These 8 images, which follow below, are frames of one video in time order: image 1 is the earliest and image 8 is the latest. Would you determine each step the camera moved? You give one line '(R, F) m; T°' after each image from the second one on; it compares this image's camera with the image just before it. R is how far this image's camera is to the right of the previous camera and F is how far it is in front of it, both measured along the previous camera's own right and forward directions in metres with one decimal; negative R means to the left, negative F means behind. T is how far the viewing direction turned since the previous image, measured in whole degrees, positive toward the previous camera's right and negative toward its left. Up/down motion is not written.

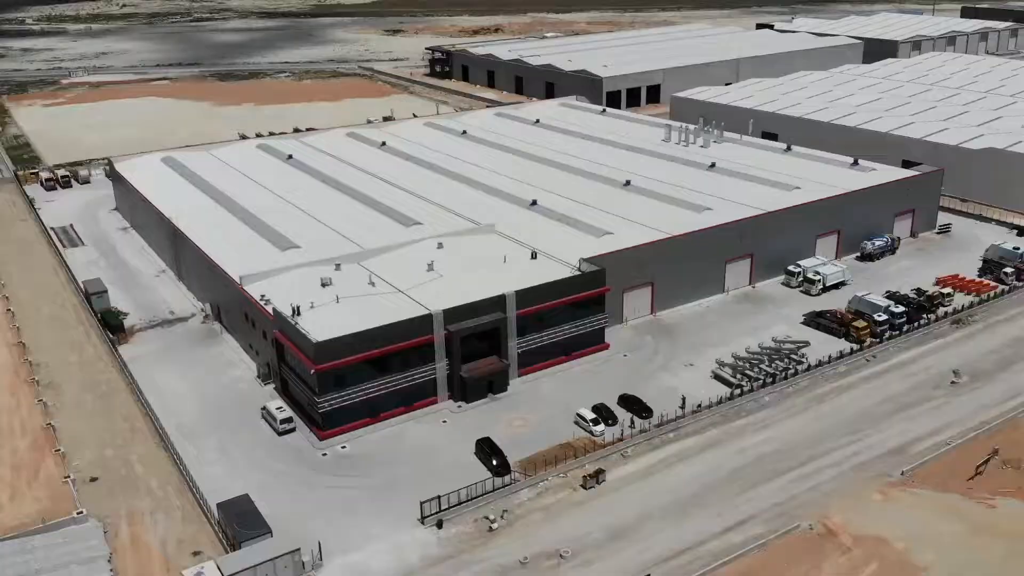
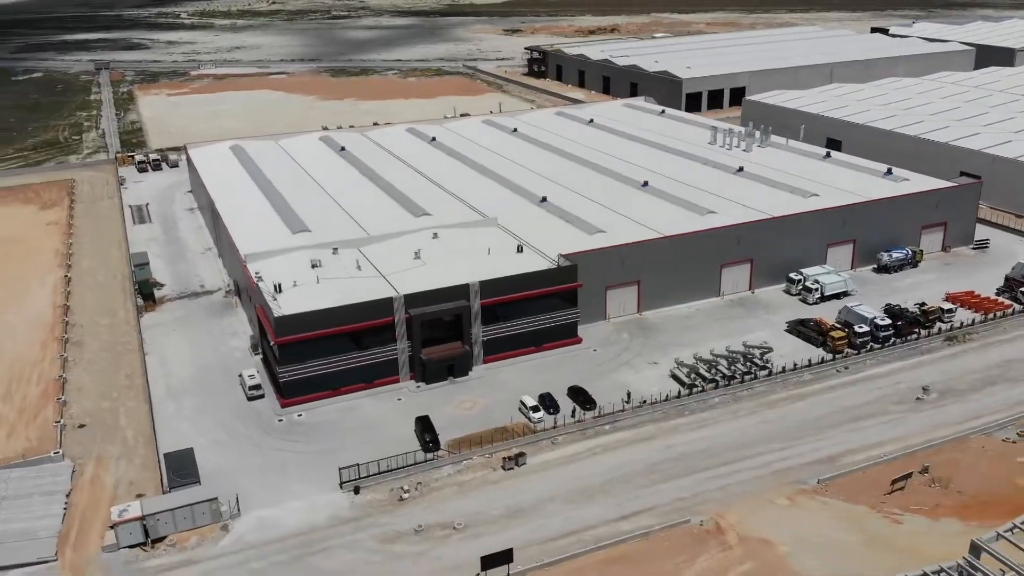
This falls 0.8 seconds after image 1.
(+6.6, -1.0) m; -9°
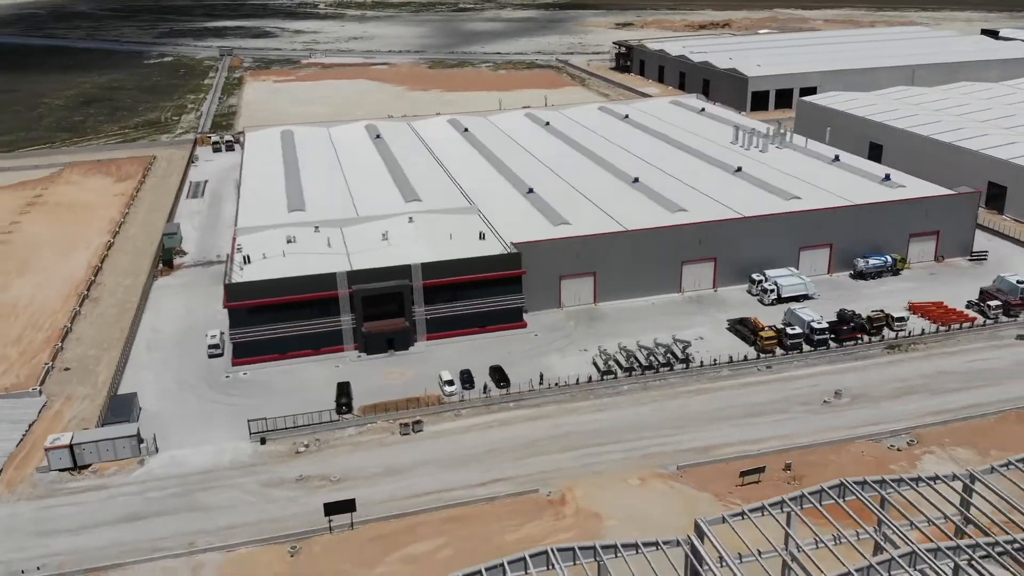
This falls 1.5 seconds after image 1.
(+8.2, -1.7) m; -9°
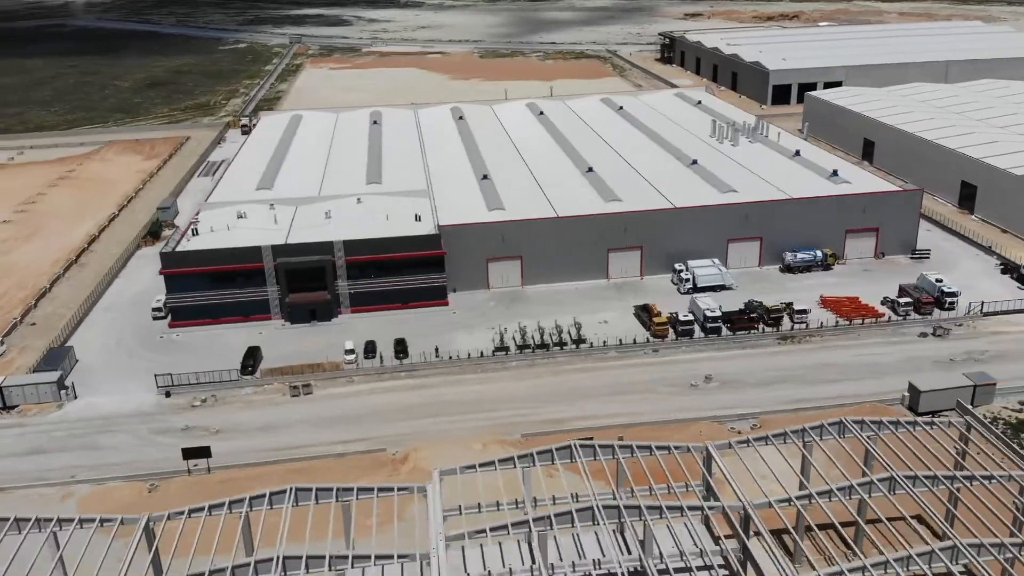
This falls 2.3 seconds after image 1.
(+8.3, -1.9) m; -6°
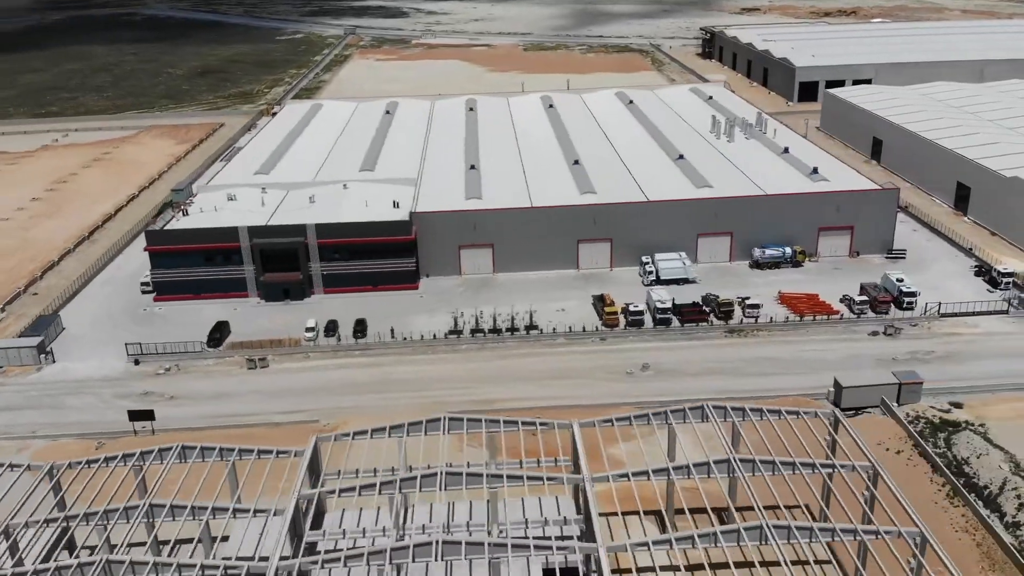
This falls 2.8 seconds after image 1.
(+5.1, -1.2) m; -5°
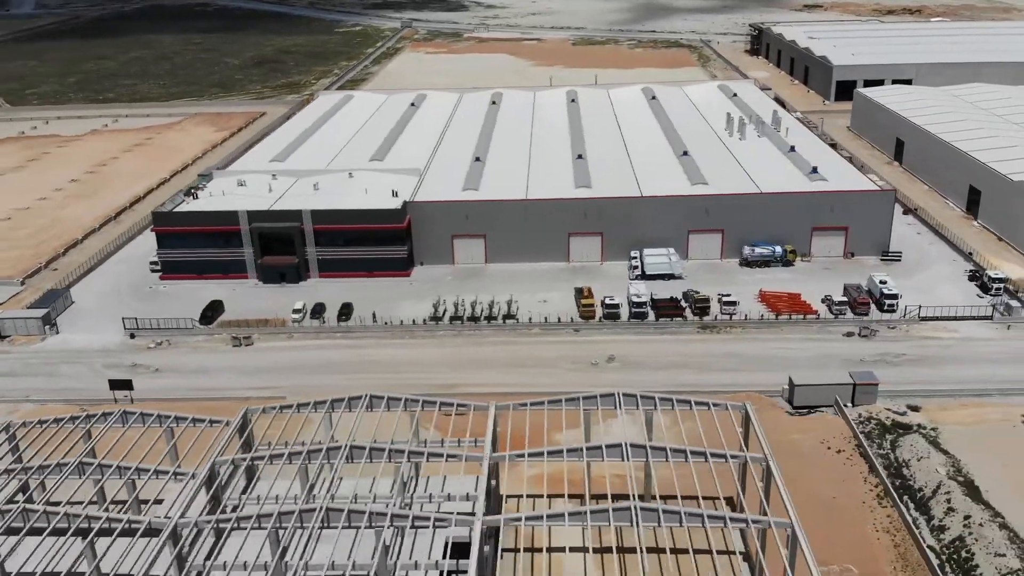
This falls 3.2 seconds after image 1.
(+4.0, -0.8) m; -4°
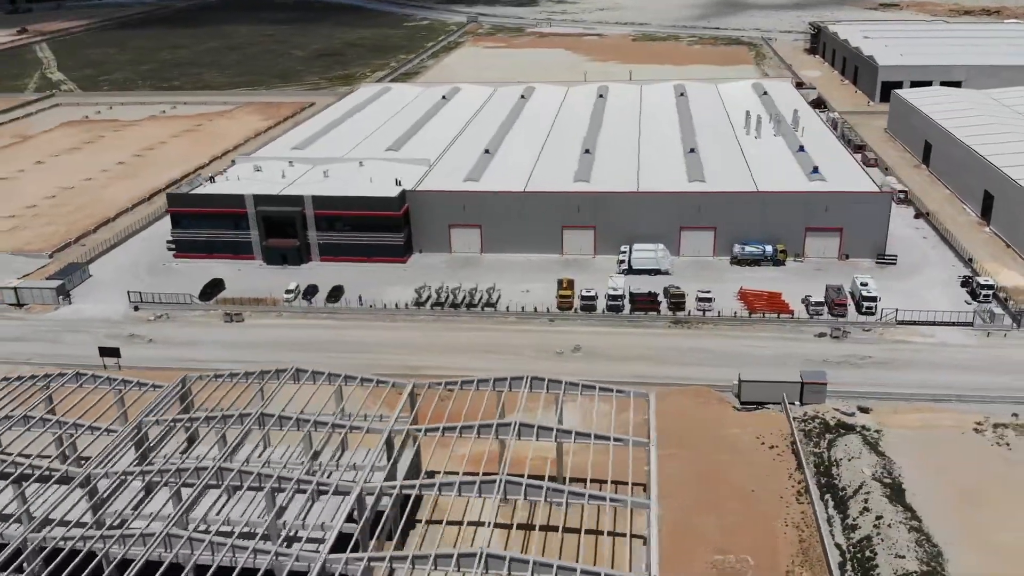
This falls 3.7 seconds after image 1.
(+4.7, -0.9) m; -5°
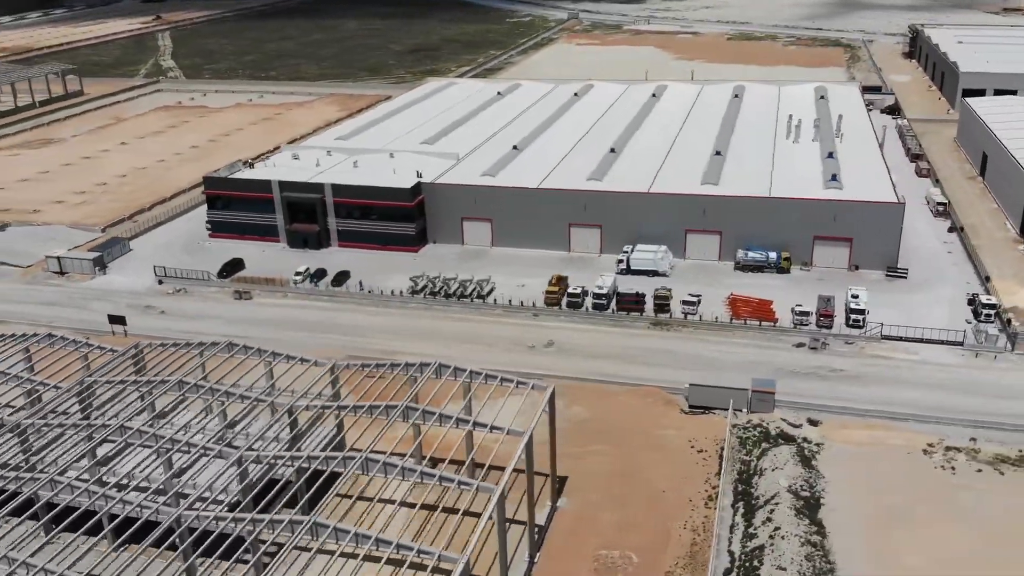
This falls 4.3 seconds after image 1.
(+6.1, -0.6) m; -8°
